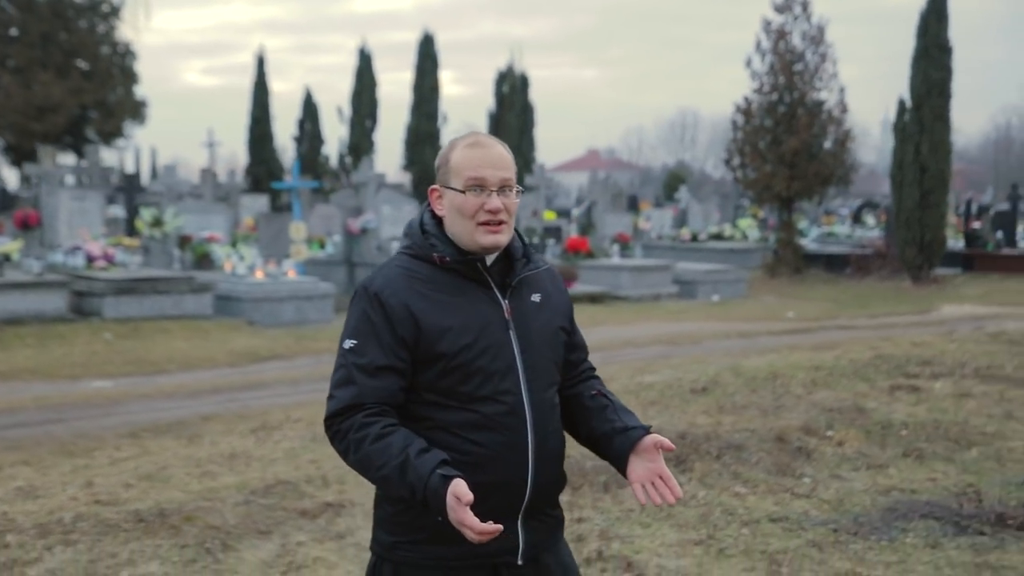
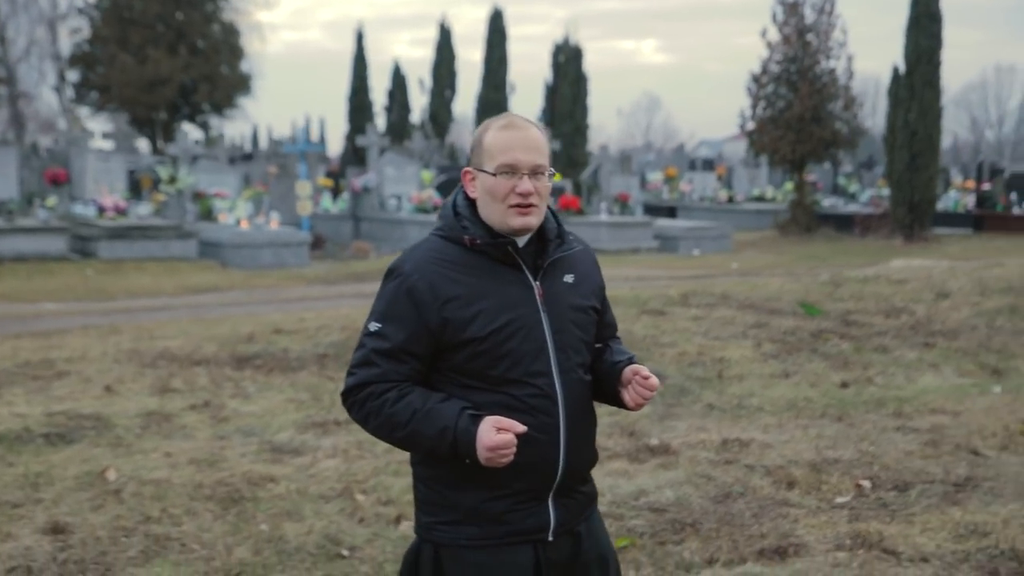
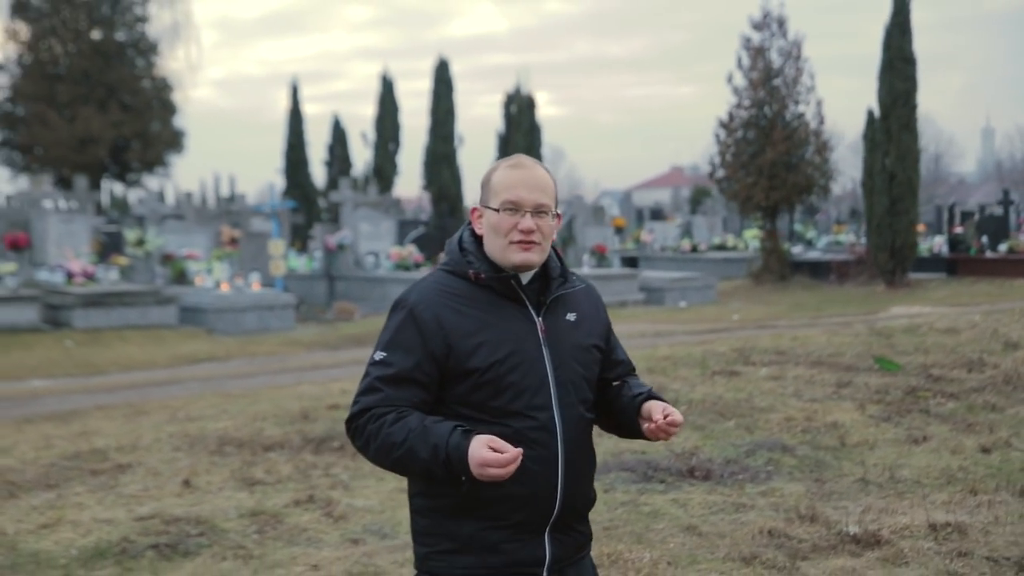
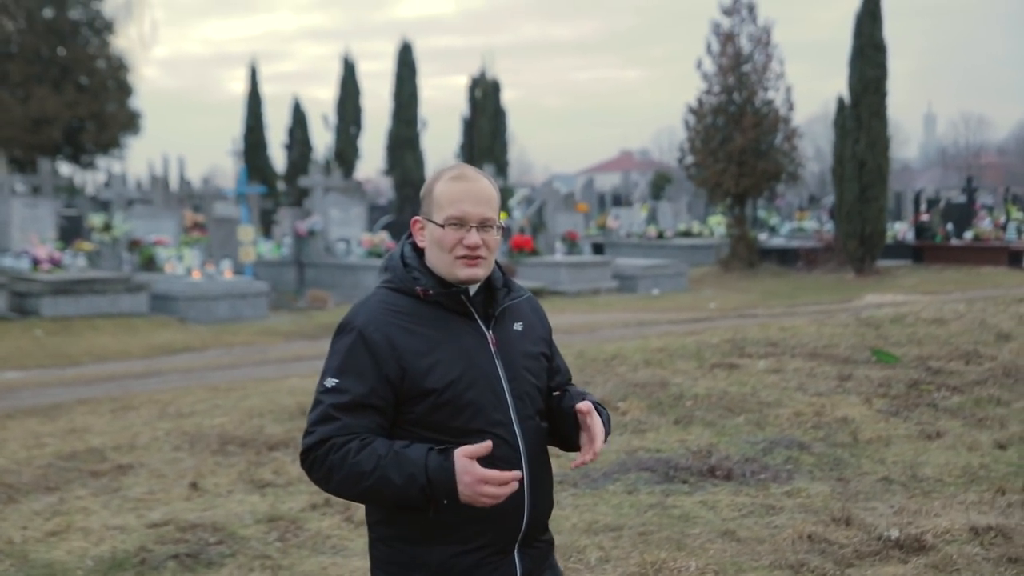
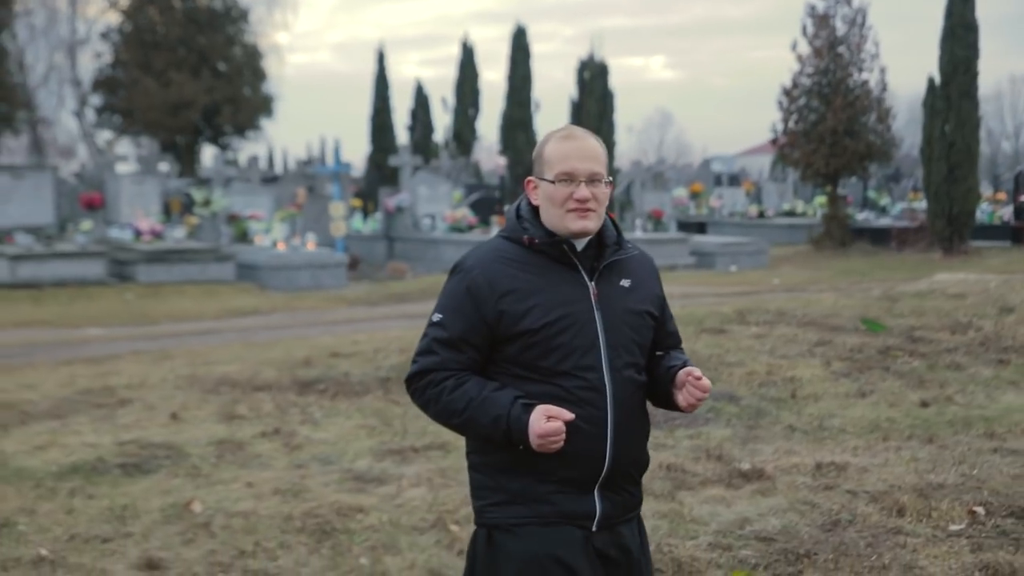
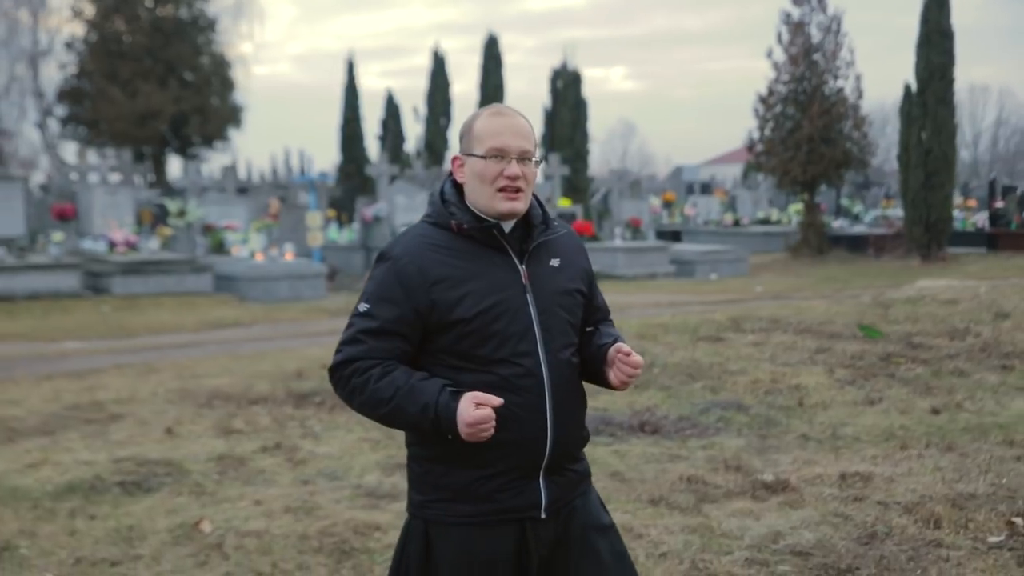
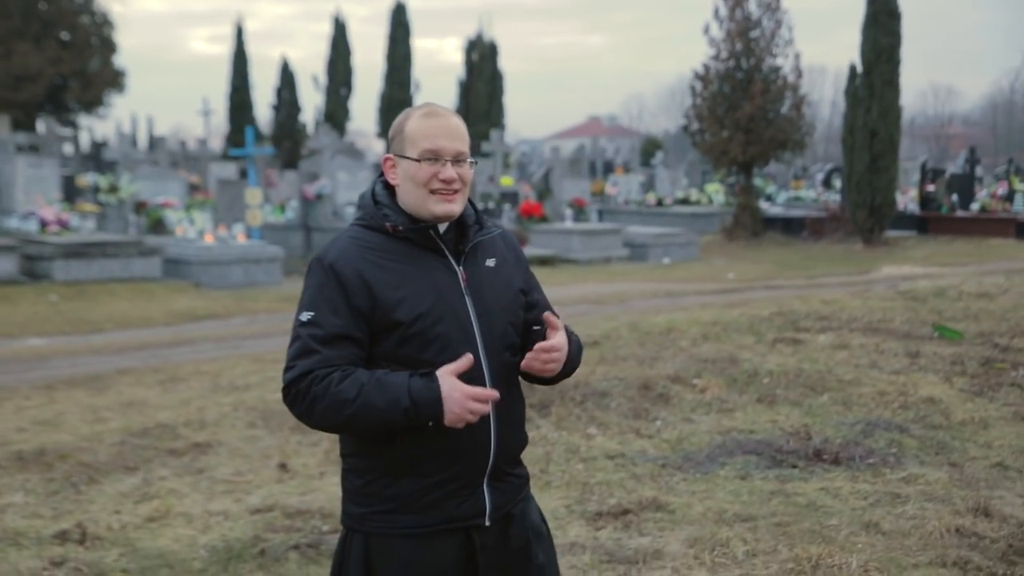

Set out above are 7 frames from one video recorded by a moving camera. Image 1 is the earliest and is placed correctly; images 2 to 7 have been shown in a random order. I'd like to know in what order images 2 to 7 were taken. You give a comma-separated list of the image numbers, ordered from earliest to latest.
7, 4, 3, 6, 5, 2
